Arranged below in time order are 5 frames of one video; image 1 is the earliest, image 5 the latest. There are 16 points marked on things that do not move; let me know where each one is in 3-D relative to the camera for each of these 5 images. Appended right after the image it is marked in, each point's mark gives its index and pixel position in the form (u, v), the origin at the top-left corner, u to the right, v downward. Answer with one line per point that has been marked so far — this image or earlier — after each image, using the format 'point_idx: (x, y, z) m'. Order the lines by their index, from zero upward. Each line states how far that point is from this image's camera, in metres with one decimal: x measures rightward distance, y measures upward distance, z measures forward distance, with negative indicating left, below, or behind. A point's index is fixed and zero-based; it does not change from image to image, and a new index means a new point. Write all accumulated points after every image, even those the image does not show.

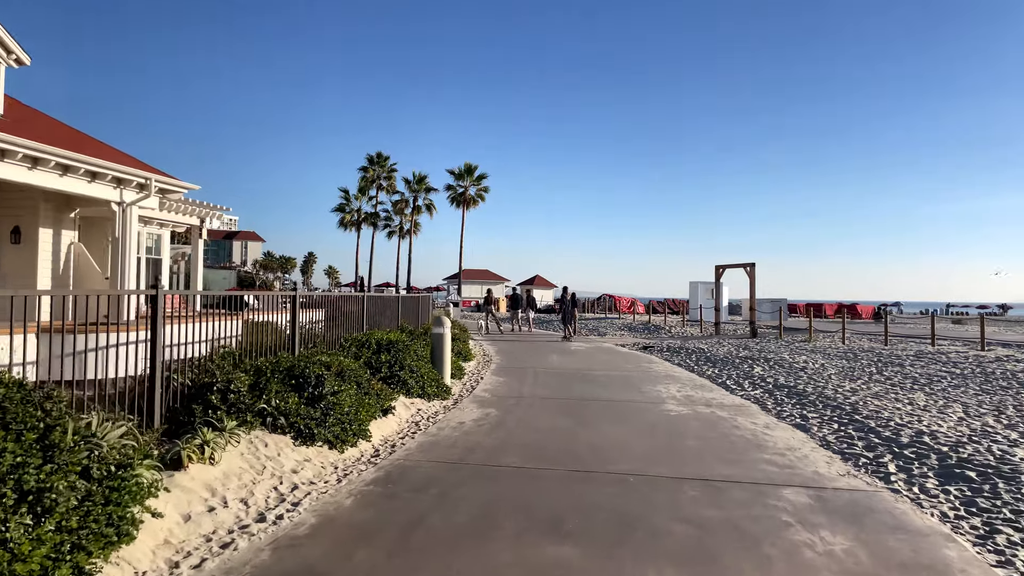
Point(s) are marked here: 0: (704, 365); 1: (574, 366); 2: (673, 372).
0: (+4.5, -1.8, +15.0) m
1: (+1.4, -1.8, +14.7) m
2: (+3.4, -1.8, +13.7) m
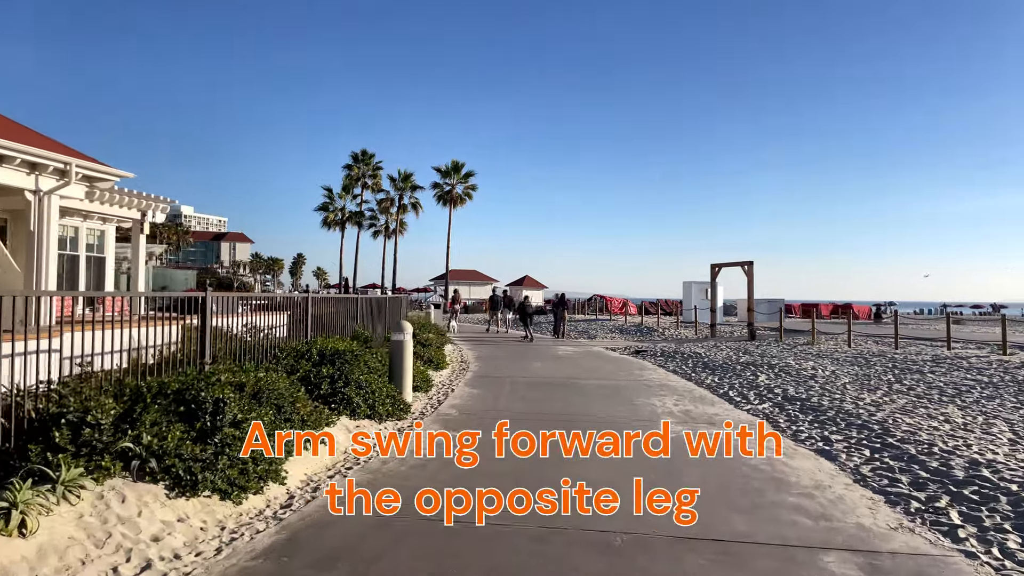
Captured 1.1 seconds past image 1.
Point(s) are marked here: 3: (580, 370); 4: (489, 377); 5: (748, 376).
0: (+4.0, -1.7, +13.7) m
1: (+0.9, -1.8, +13.3) m
2: (+2.9, -1.7, +12.3) m
3: (+1.5, -1.8, +14.2) m
4: (-0.4, -1.7, +12.6) m
5: (+4.5, -1.7, +12.3) m
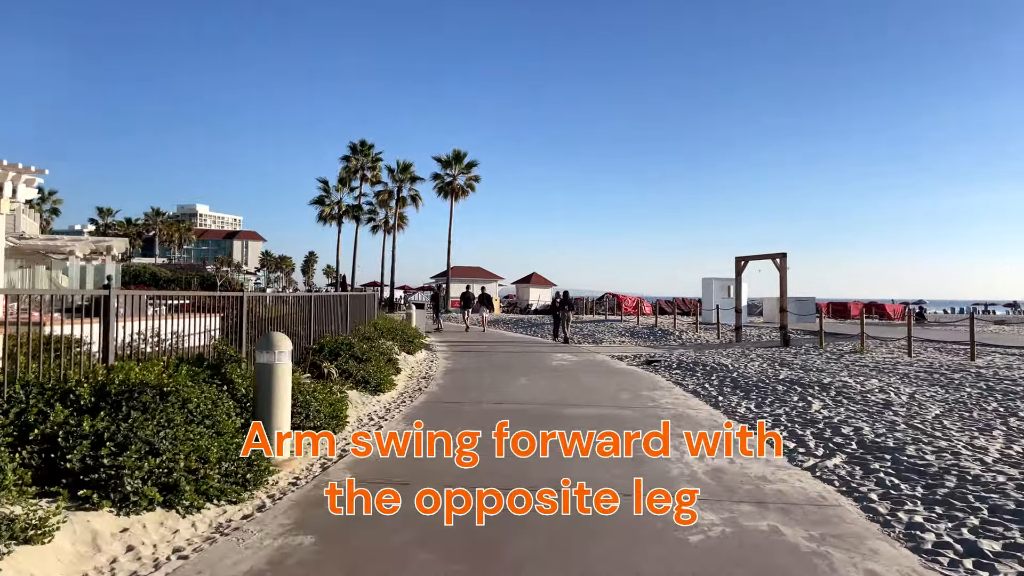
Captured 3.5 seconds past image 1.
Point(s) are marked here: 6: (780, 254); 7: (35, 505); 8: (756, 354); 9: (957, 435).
0: (+3.5, -1.7, +10.4) m
1: (+0.5, -1.7, +10.1) m
2: (+2.4, -1.7, +9.1) m
3: (+1.0, -1.7, +11.0) m
4: (-0.9, -1.6, +9.5) m
5: (+4.0, -1.6, +9.1) m
6: (+8.0, +1.0, +19.3) m
7: (-2.6, -1.2, +3.6) m
8: (+6.0, -1.6, +15.9) m
9: (+4.8, -1.6, +7.0) m
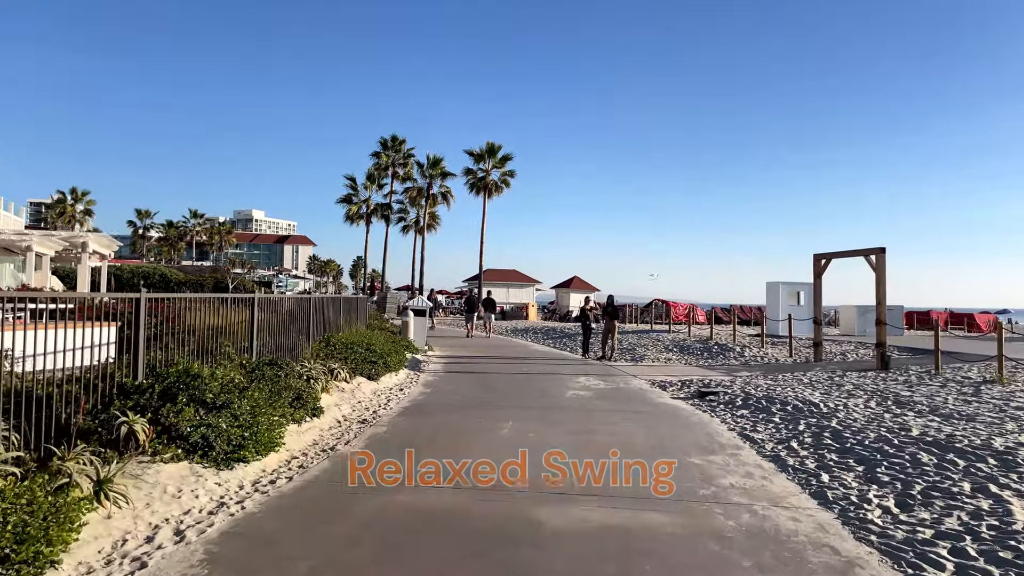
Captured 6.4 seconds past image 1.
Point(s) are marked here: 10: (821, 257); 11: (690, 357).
0: (+3.2, -1.7, +6.4) m
1: (+0.1, -1.7, +6.3) m
2: (+2.0, -1.7, +5.1) m
3: (+0.8, -1.7, +7.2) m
4: (-1.3, -1.6, +5.7) m
5: (+3.5, -1.6, +5.0) m
6: (+8.3, +0.9, +14.9) m
7: (-3.5, -1.1, 0.0) m
8: (+6.1, -1.7, +11.7) m
9: (+4.2, -1.6, +2.8) m
10: (+7.5, +0.8, +15.7) m
11: (+4.6, -1.8, +16.5) m
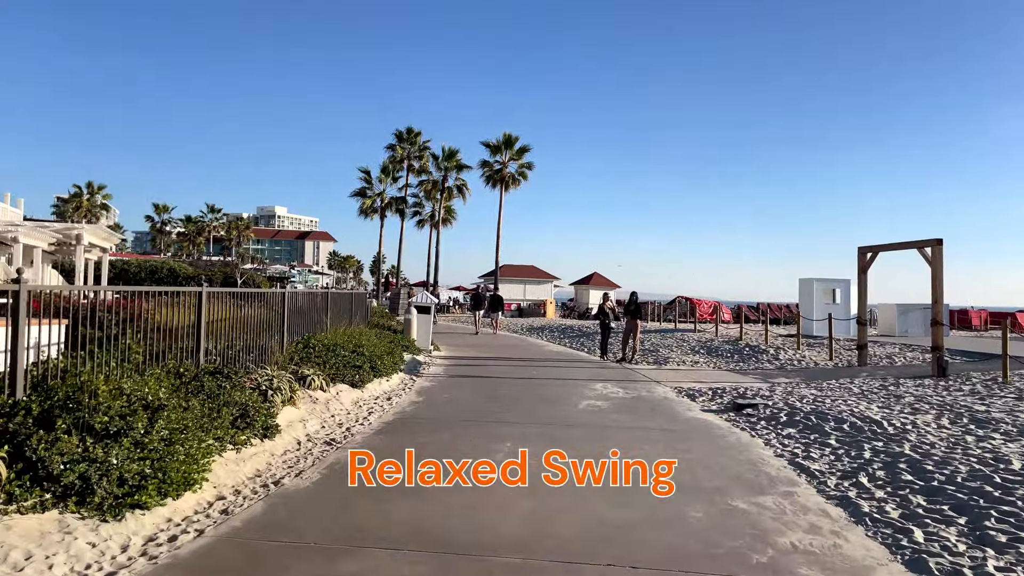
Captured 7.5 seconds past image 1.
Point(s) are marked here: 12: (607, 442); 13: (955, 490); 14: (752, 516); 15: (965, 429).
0: (+3.2, -1.6, +4.9) m
1: (+0.1, -1.7, +4.9) m
2: (+1.9, -1.6, +3.7) m
3: (+0.7, -1.7, +5.8) m
4: (-1.4, -1.6, +4.4) m
5: (+3.4, -1.6, +3.5) m
6: (+8.5, +1.0, +13.2) m
7: (-3.7, -1.1, -1.2) m
8: (+6.2, -1.6, +10.1) m
9: (+4.0, -1.5, +1.3) m
10: (+7.7, +0.8, +14.1) m
11: (+4.9, -1.7, +15.0) m
12: (+0.8, -1.7, +6.3) m
13: (+3.5, -1.6, +5.2) m
14: (+1.8, -1.7, +4.8) m
15: (+5.1, -1.6, +7.2) m
